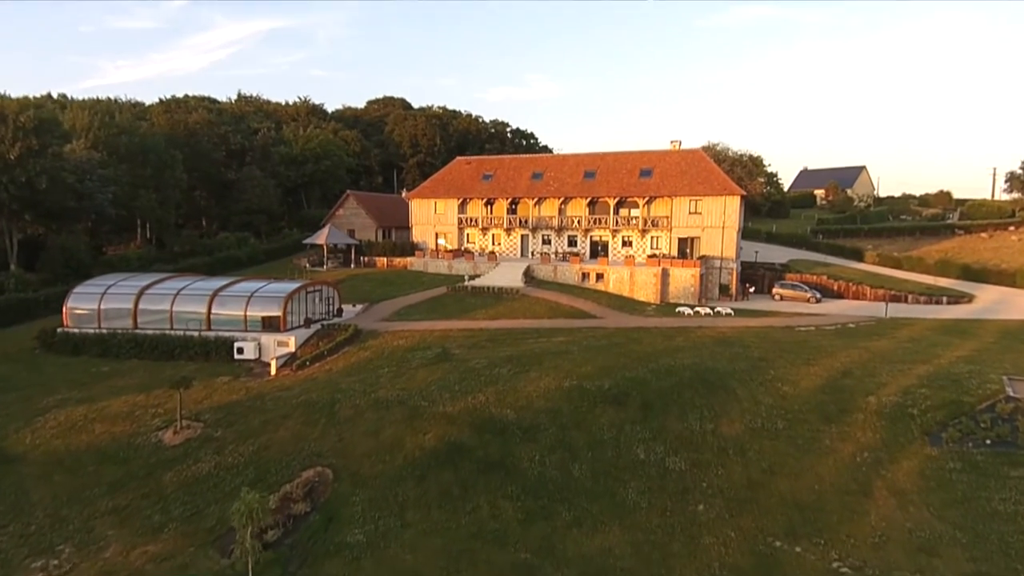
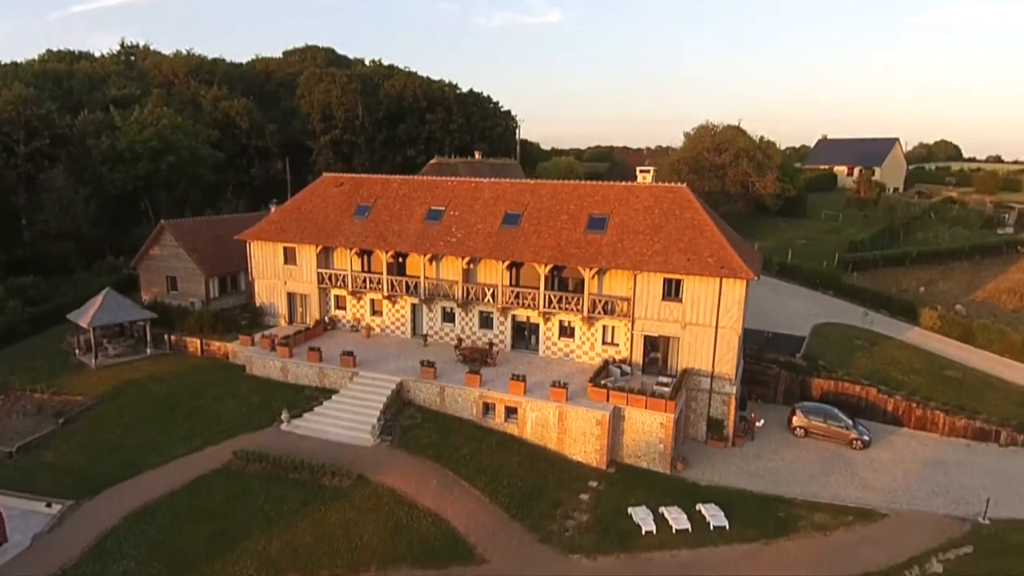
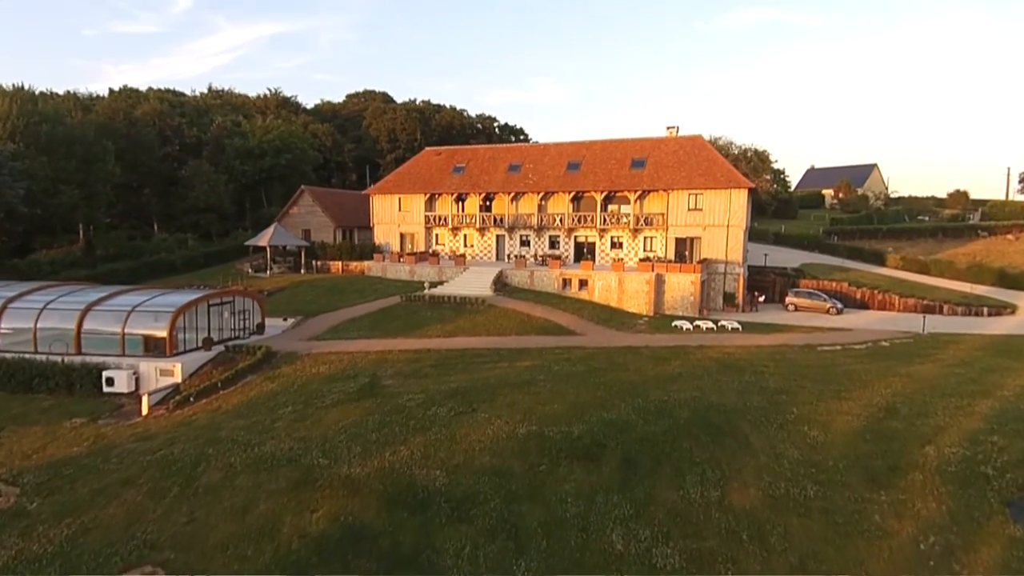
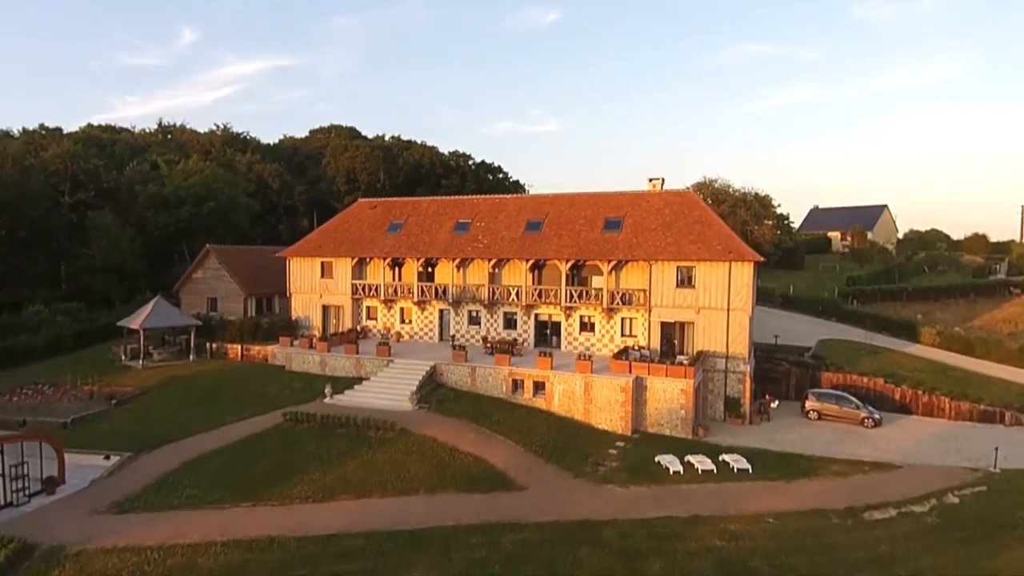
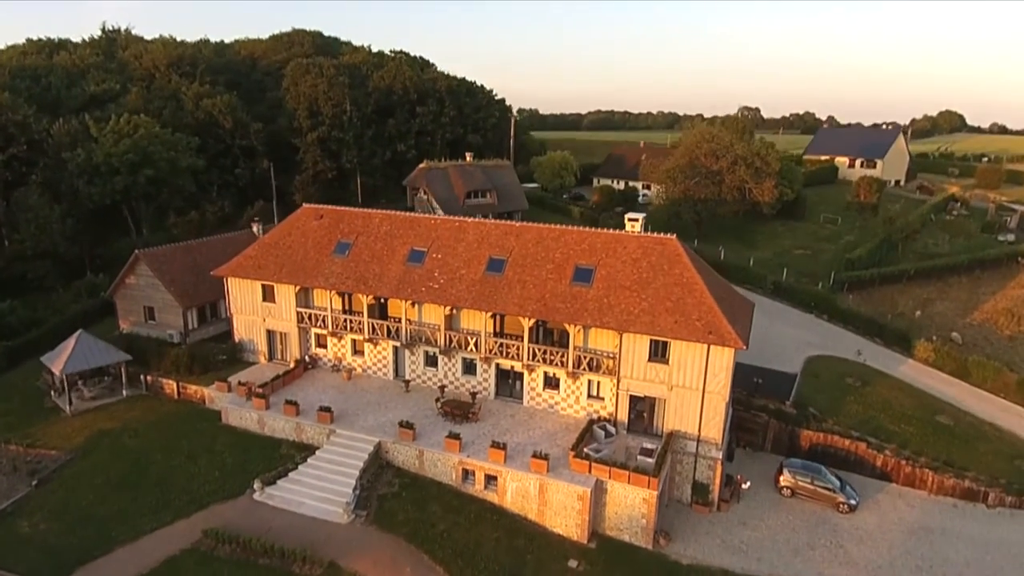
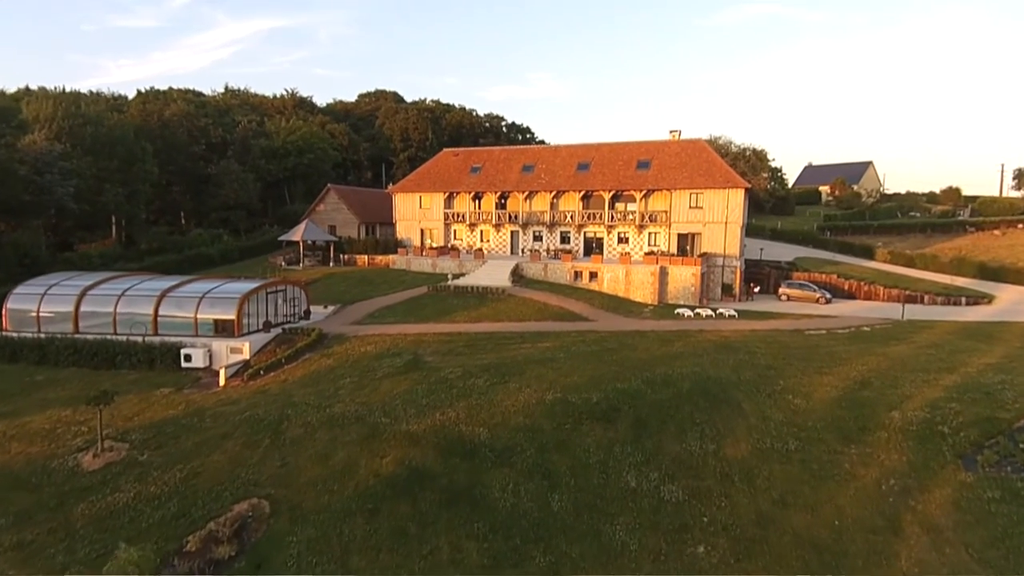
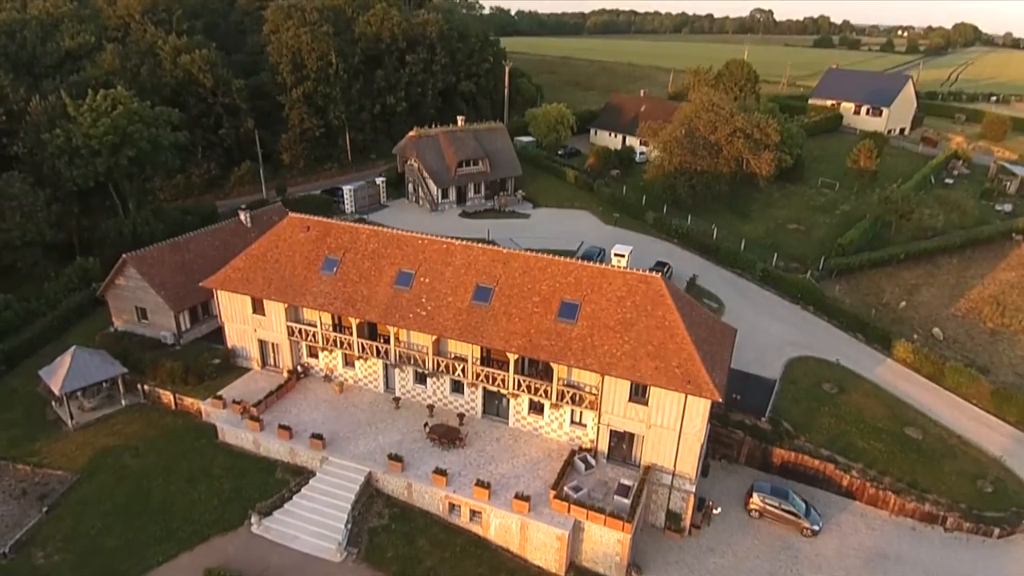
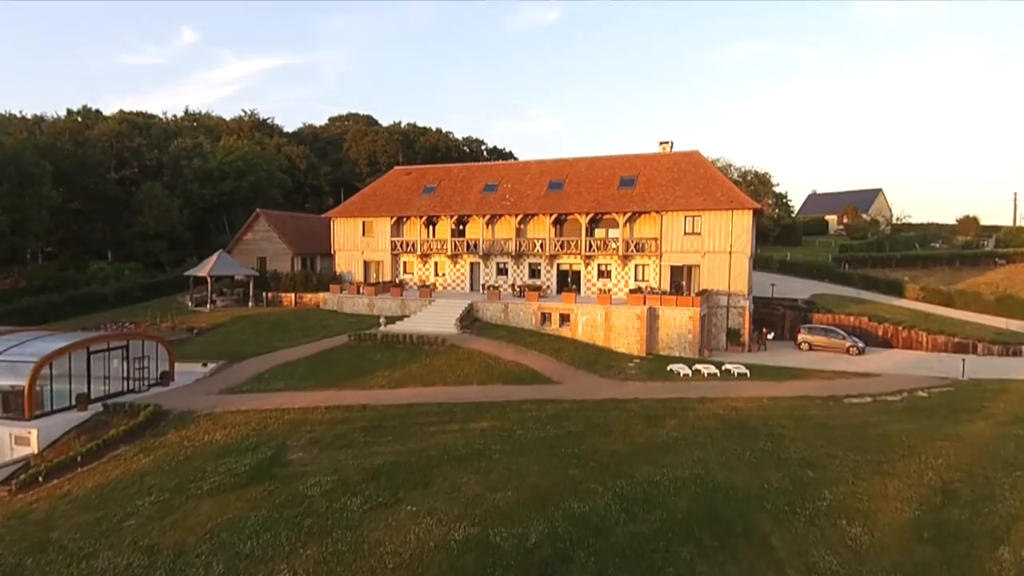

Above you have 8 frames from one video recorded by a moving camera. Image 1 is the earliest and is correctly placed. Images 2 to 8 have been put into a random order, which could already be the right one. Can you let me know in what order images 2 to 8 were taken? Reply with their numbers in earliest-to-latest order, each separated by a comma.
6, 3, 8, 4, 2, 5, 7
